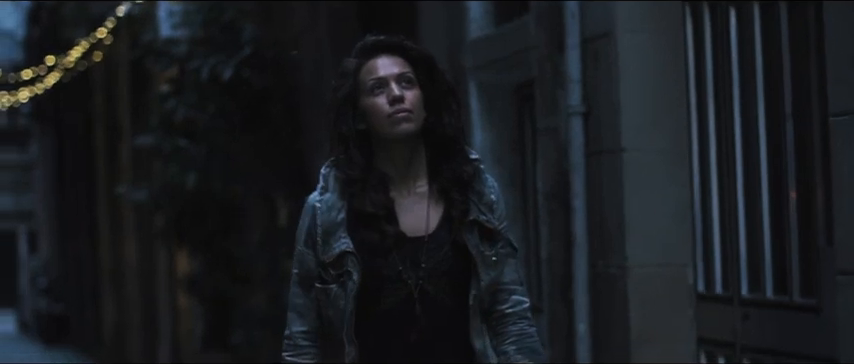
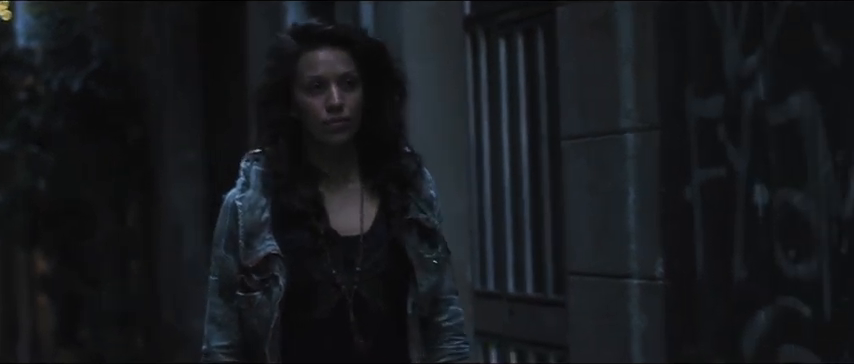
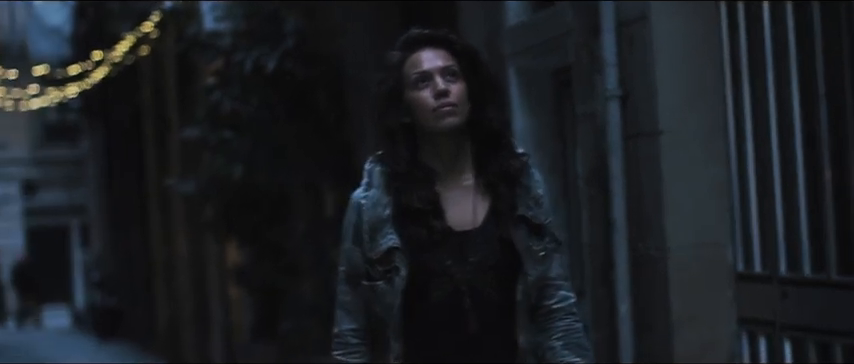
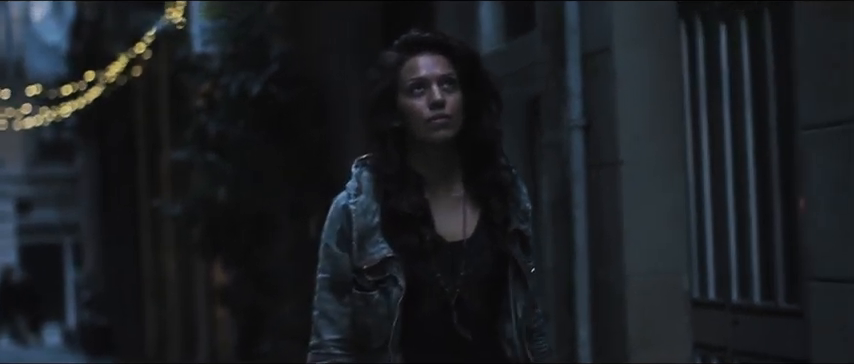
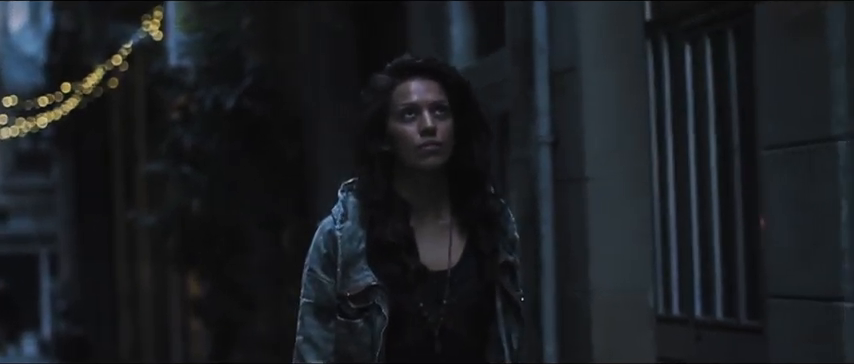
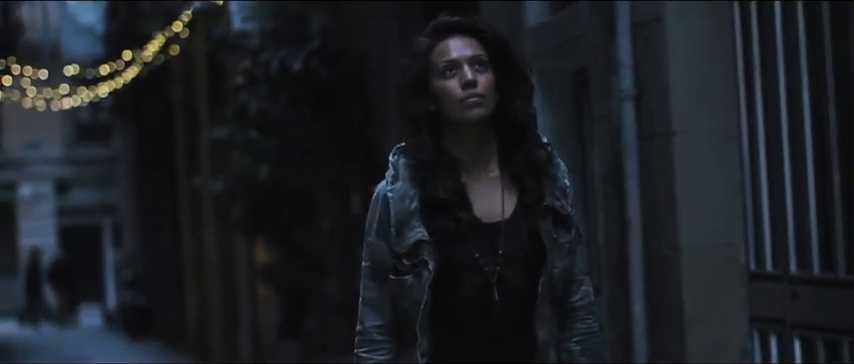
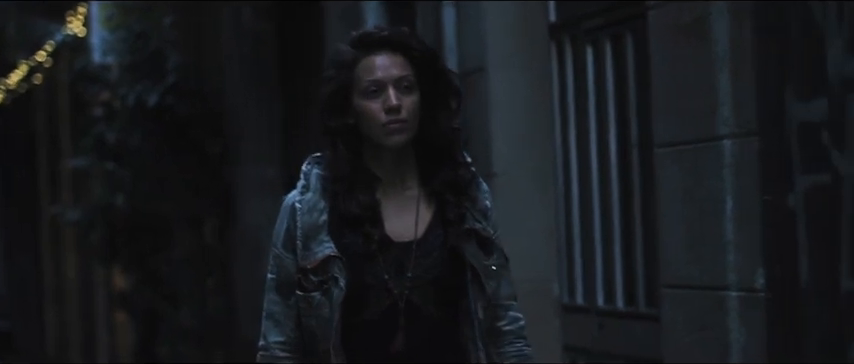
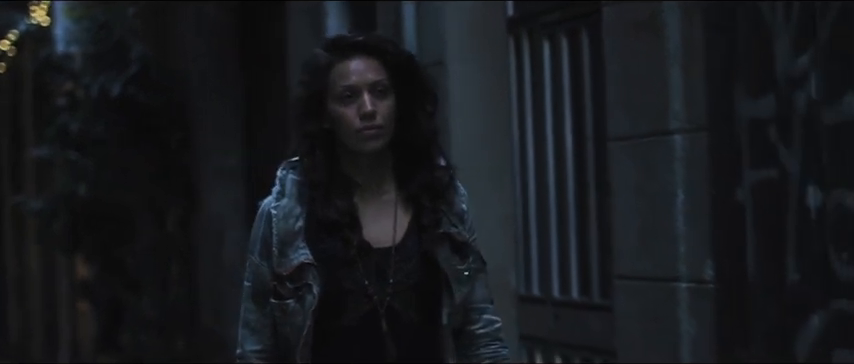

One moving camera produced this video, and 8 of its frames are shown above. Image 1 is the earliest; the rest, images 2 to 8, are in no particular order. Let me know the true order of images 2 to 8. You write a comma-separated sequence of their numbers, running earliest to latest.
3, 6, 4, 5, 7, 8, 2
